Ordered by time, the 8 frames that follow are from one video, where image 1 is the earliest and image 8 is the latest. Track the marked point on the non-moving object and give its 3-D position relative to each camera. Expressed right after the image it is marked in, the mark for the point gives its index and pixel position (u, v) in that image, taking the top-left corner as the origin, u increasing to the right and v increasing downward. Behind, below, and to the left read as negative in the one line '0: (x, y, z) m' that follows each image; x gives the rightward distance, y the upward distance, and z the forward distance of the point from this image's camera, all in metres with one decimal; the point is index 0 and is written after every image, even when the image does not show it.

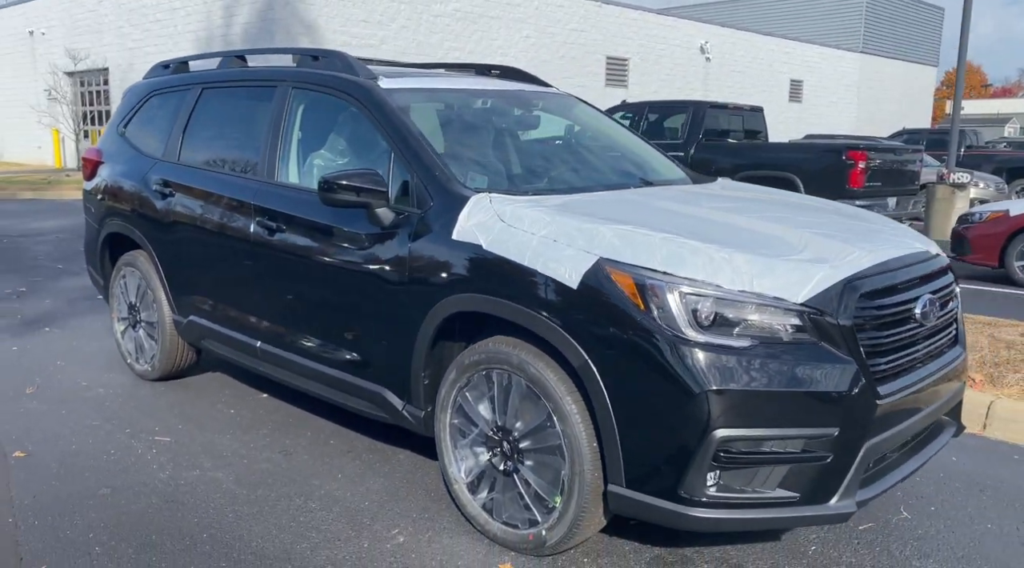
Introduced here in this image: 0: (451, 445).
0: (-0.2, -0.7, +3.4) m
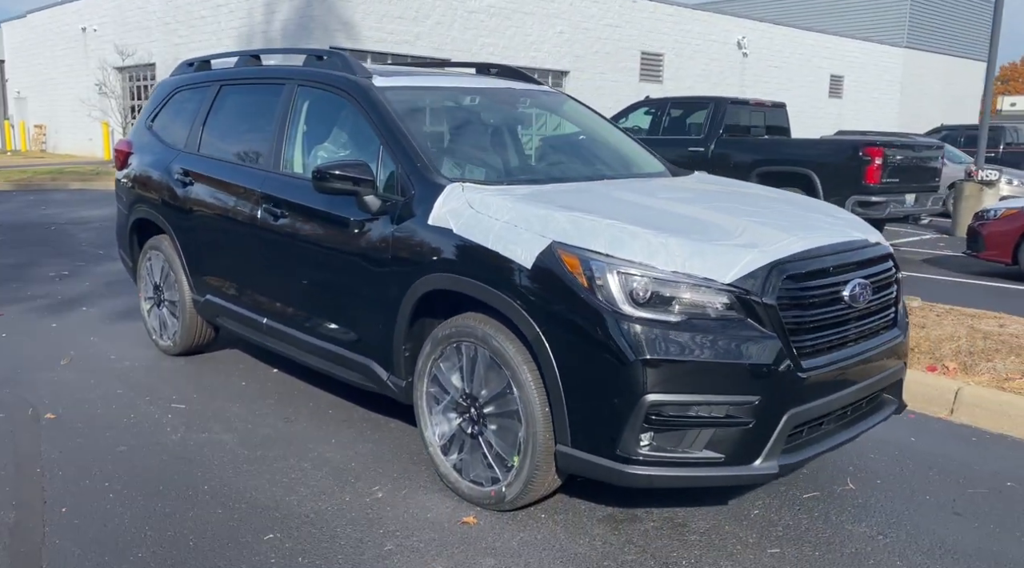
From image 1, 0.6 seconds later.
0: (-0.4, -0.6, +3.8) m
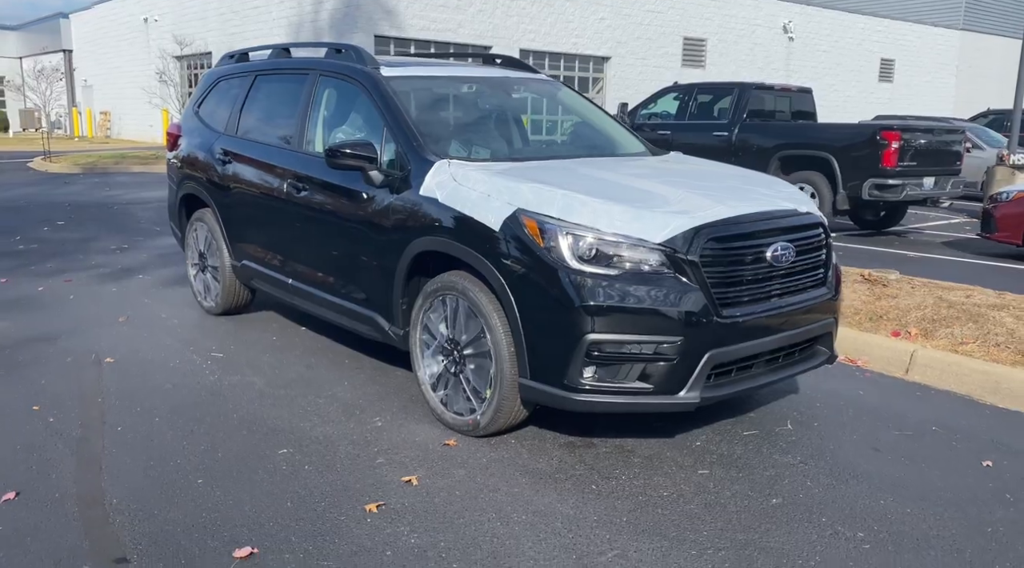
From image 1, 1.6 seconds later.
0: (-0.5, -0.4, +4.5) m
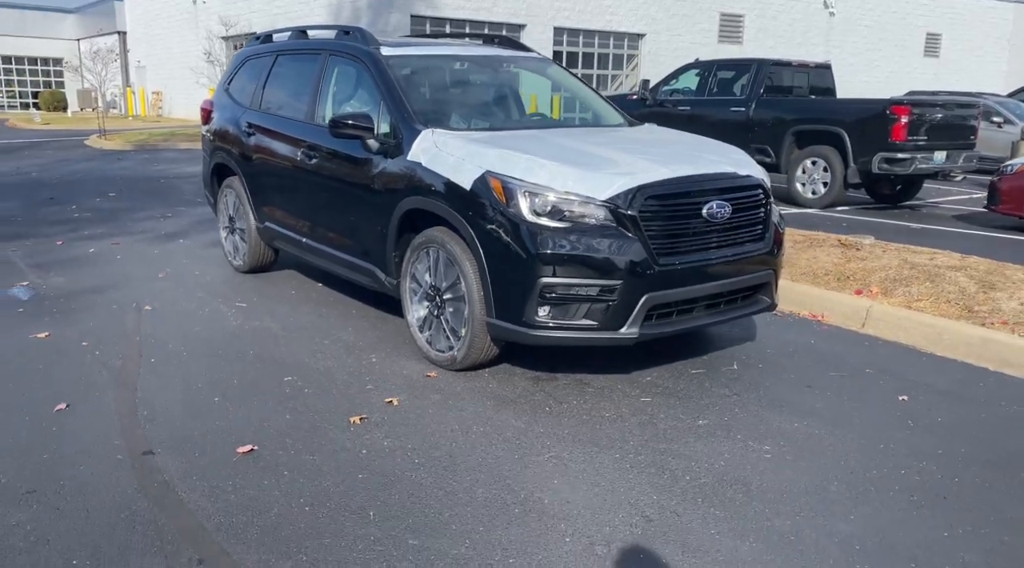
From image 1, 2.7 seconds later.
0: (-0.6, -0.1, +5.1) m
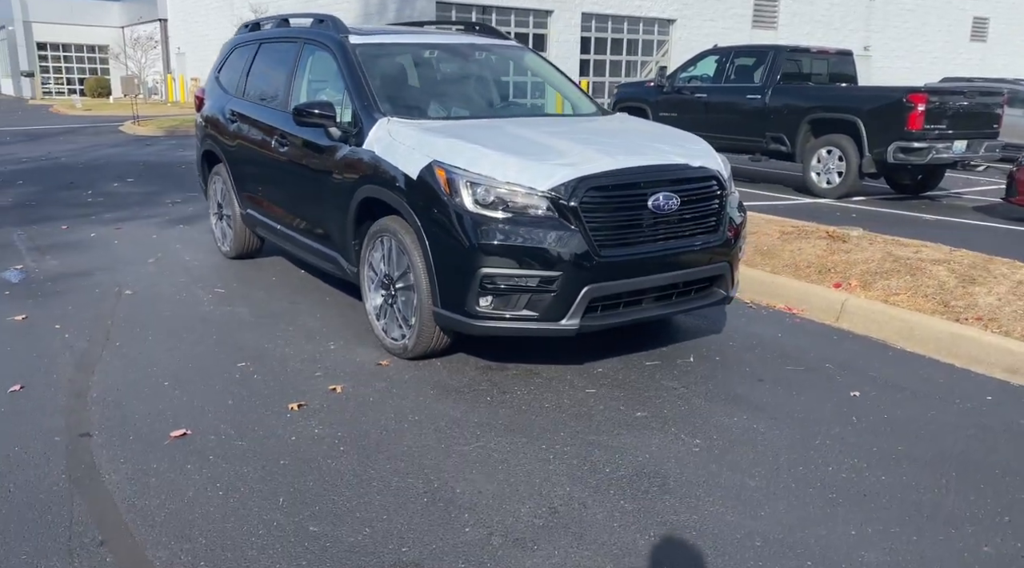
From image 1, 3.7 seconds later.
0: (-0.9, 0.0, +5.2) m
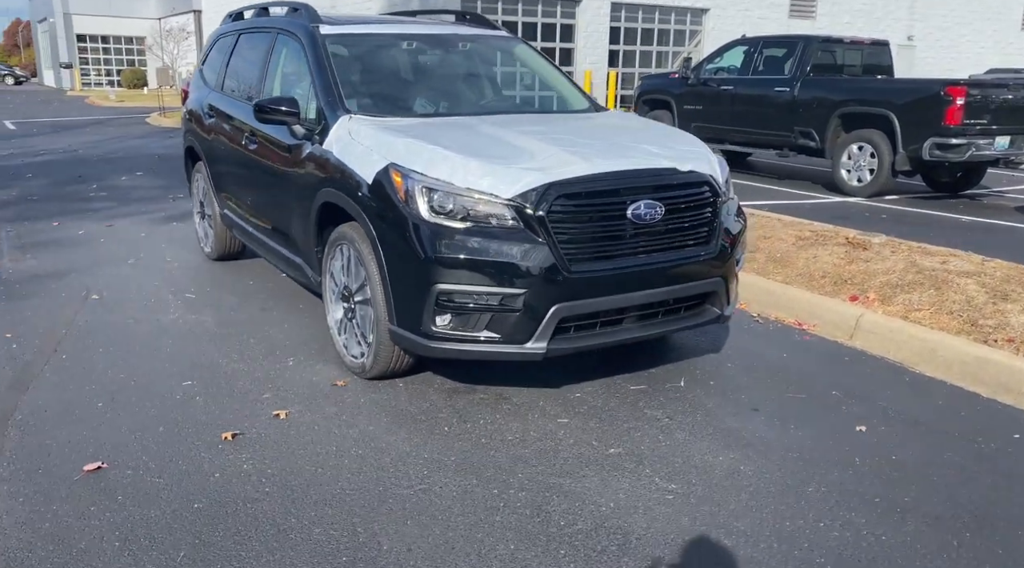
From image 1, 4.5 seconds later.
0: (-1.1, -0.1, +4.8) m
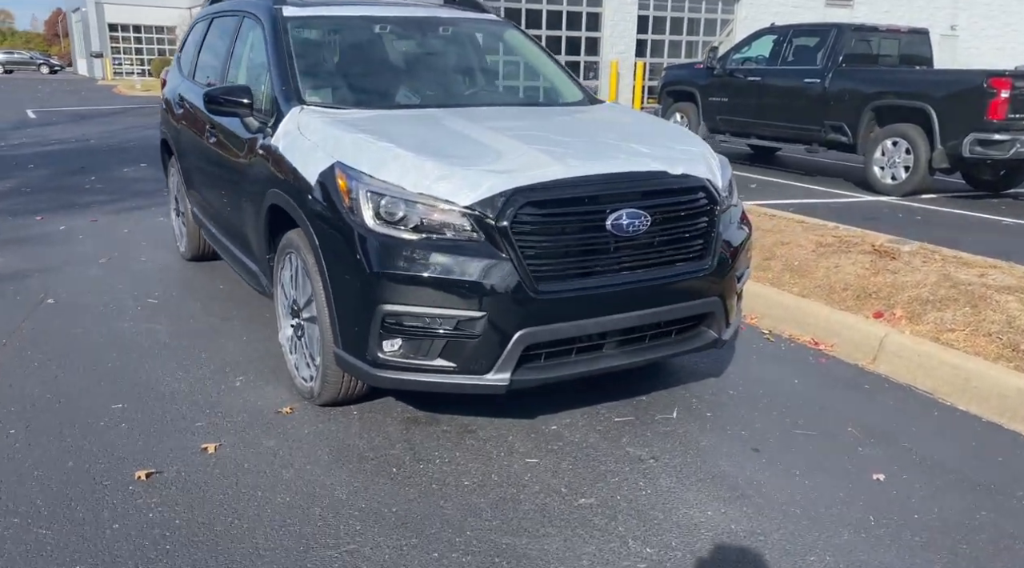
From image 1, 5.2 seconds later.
0: (-1.2, -0.2, +4.3) m
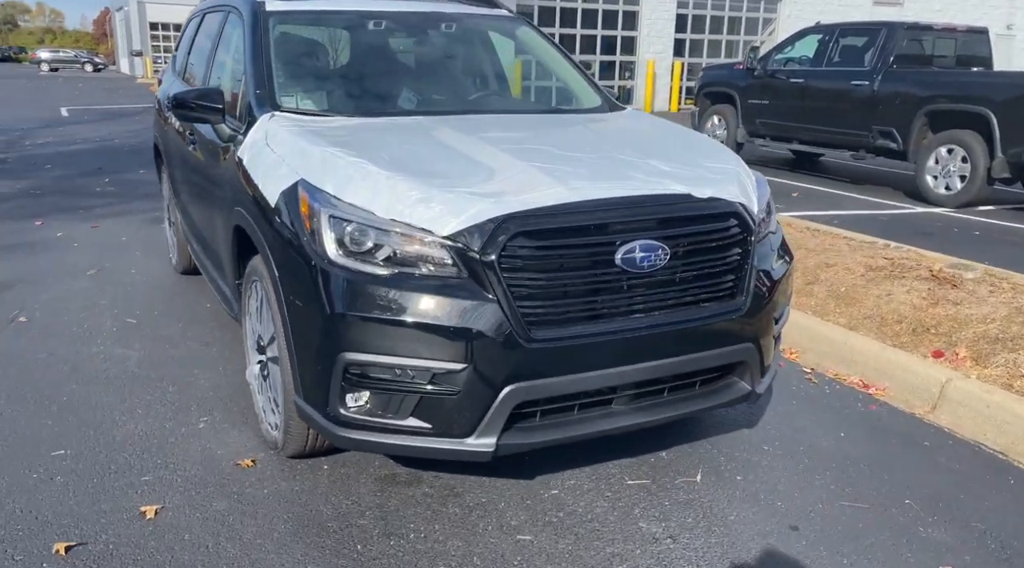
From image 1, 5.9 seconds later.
0: (-1.2, -0.3, +3.8) m
